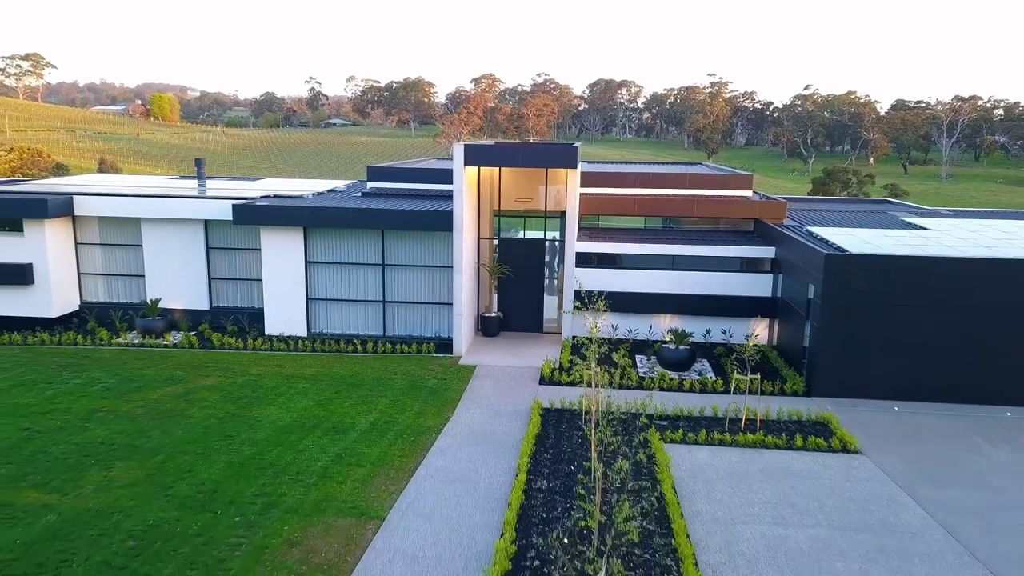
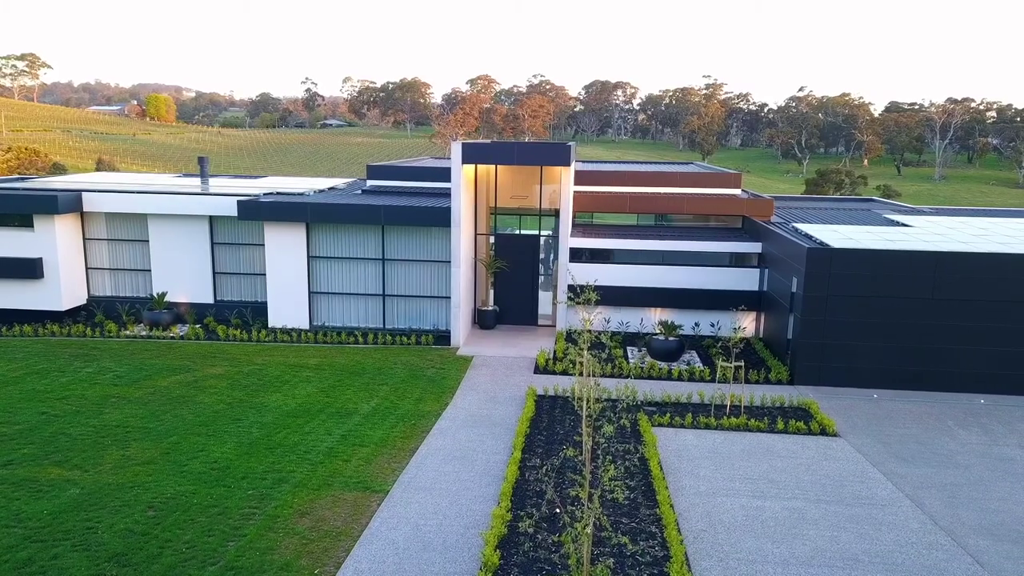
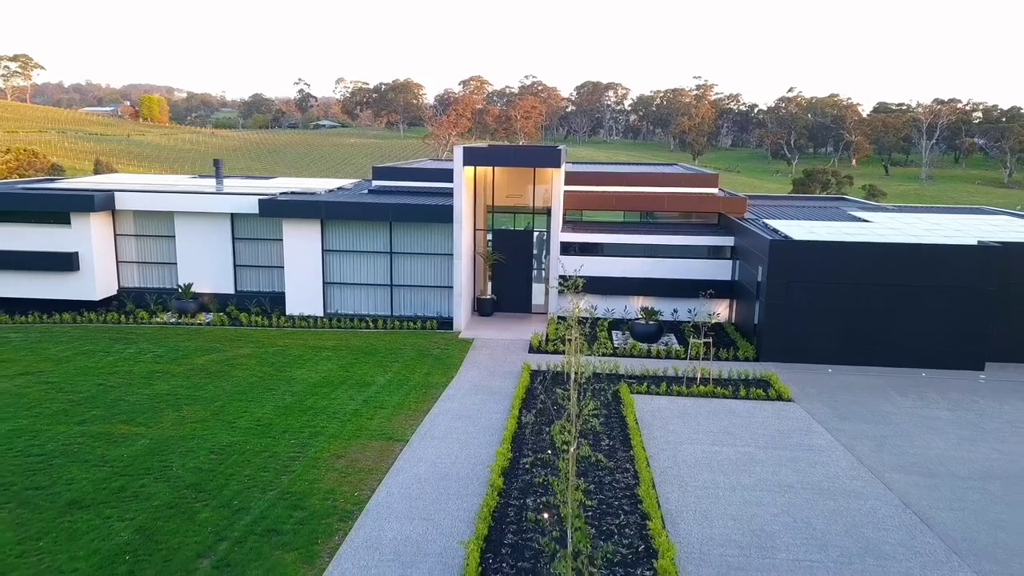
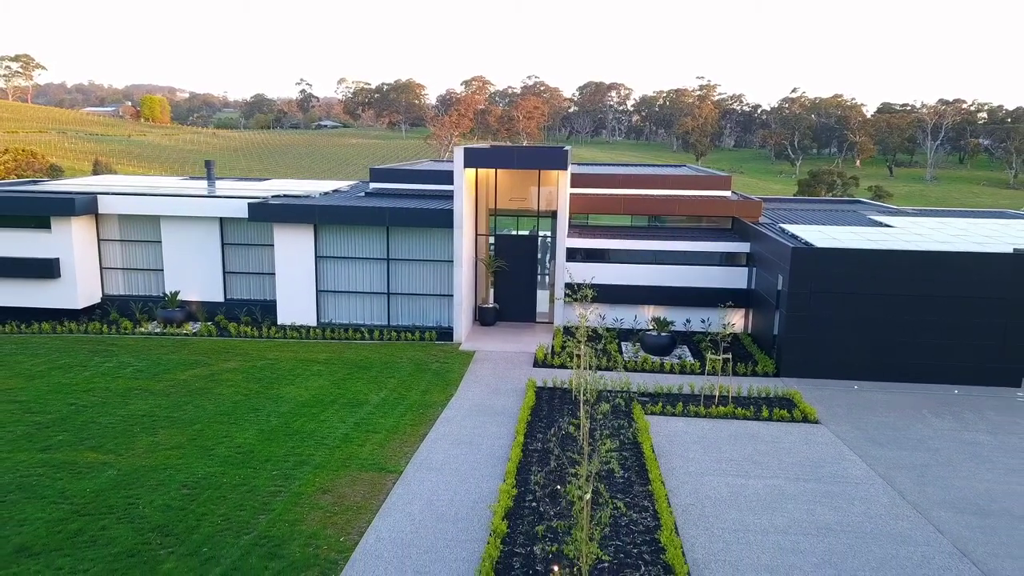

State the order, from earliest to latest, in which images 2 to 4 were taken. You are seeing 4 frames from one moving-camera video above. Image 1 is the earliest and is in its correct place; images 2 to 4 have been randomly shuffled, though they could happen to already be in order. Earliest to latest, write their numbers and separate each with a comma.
2, 4, 3
